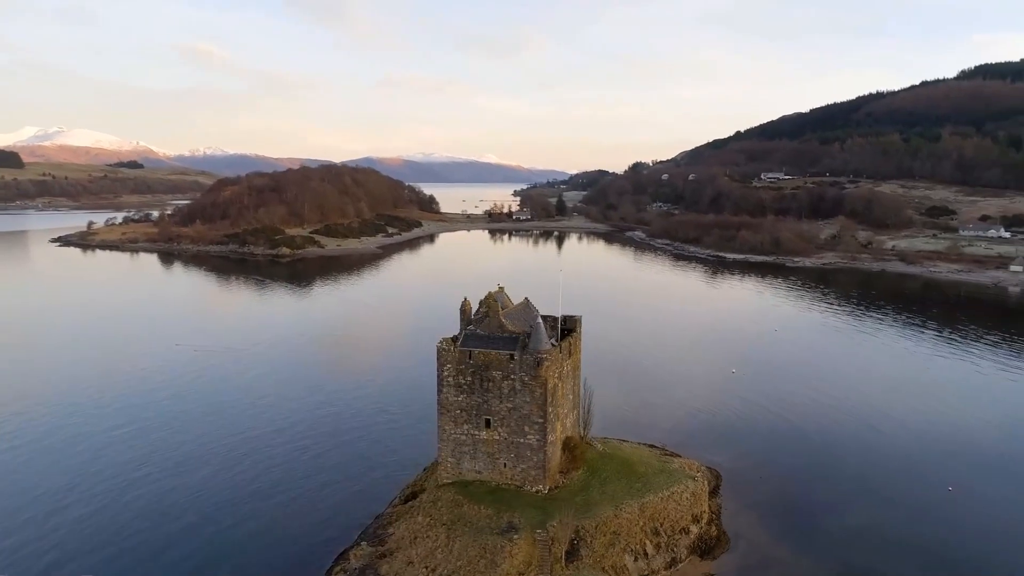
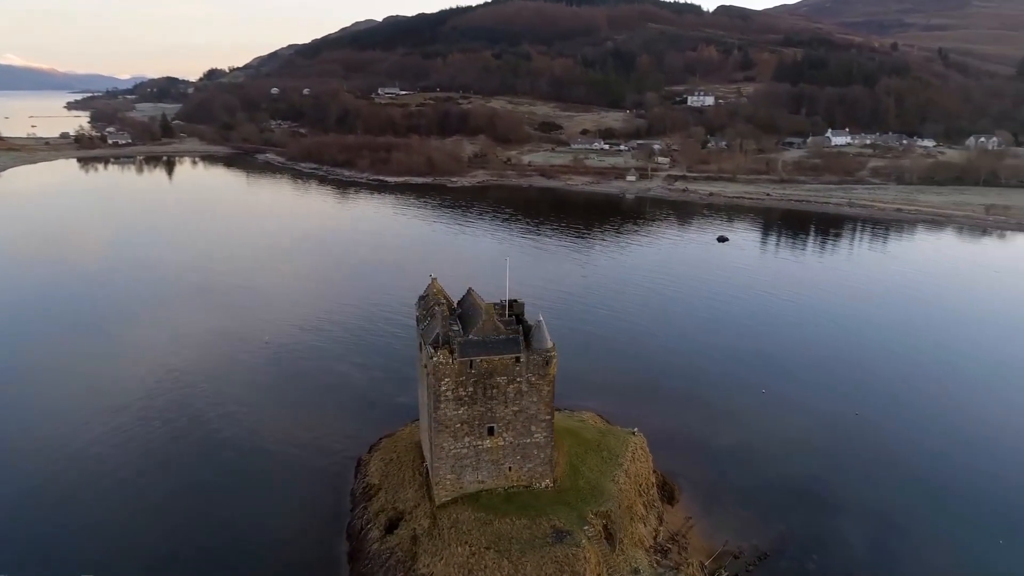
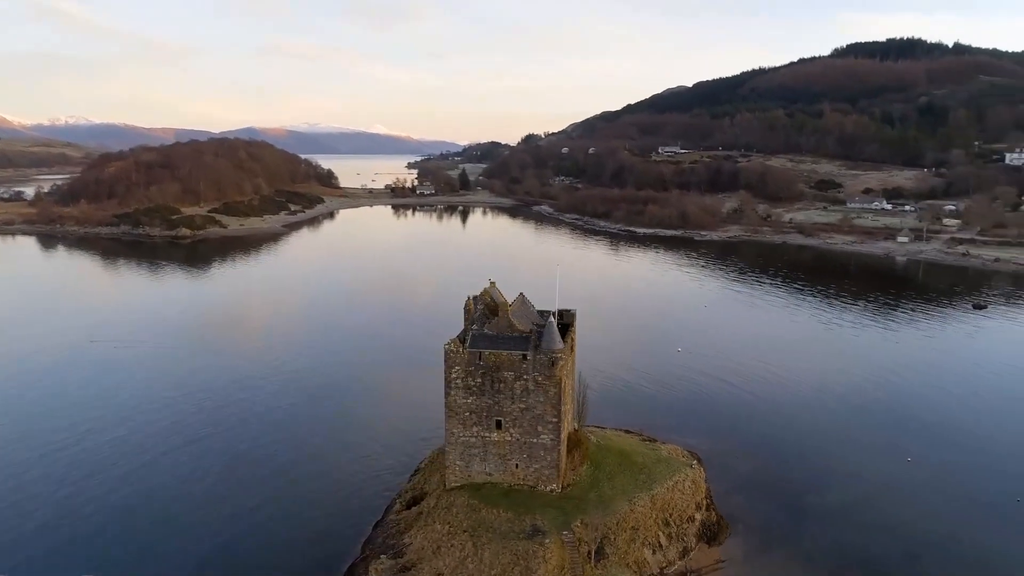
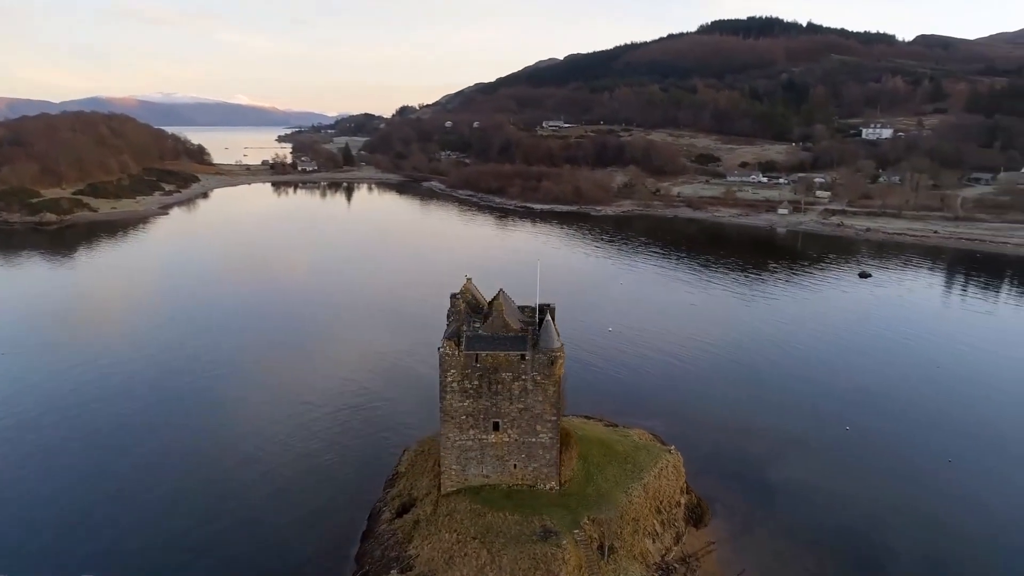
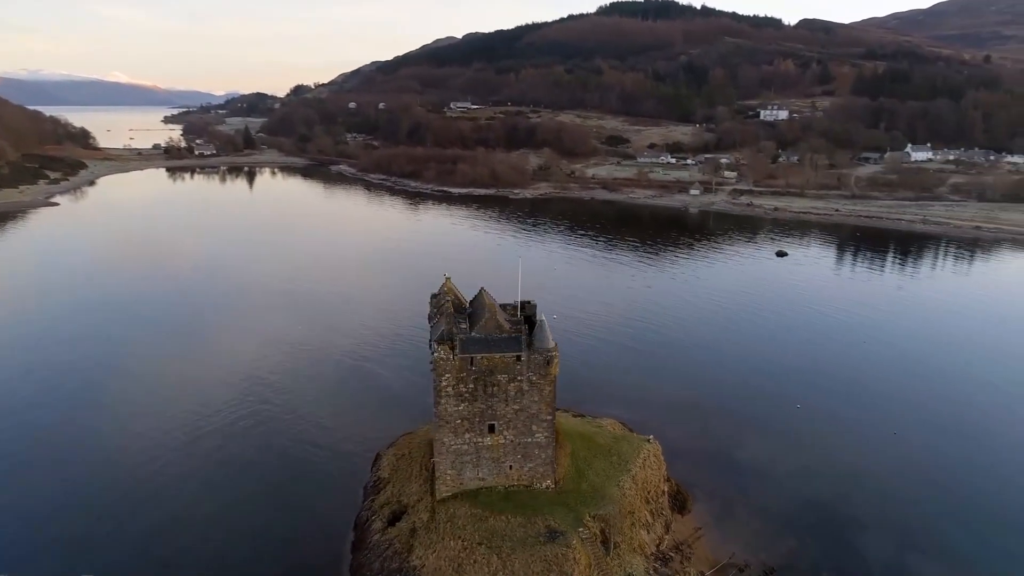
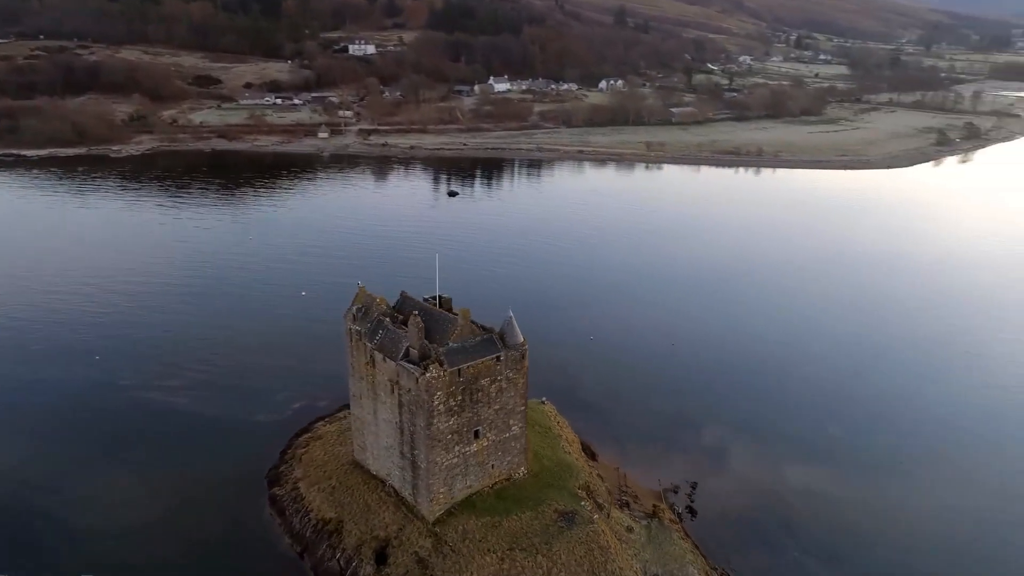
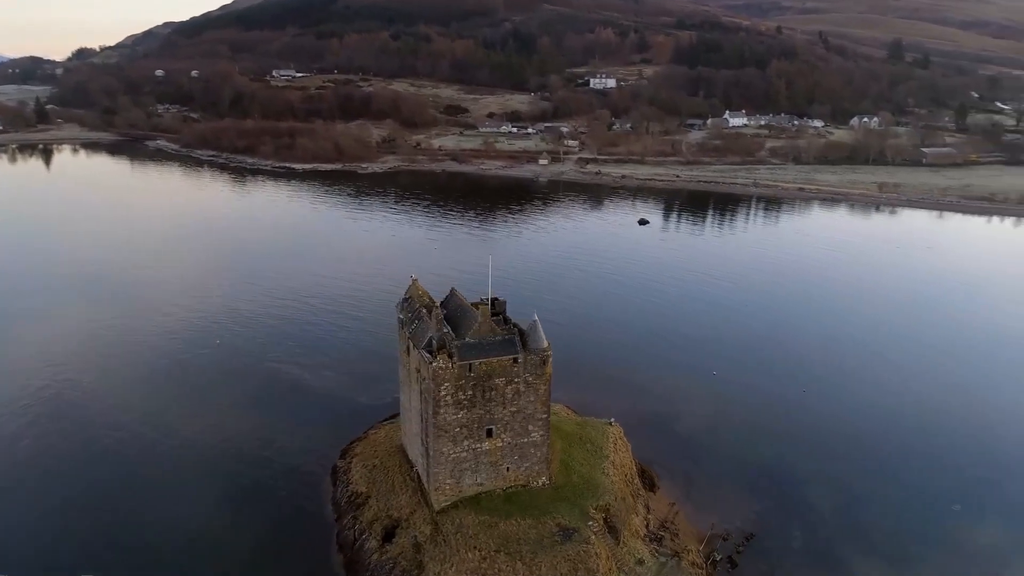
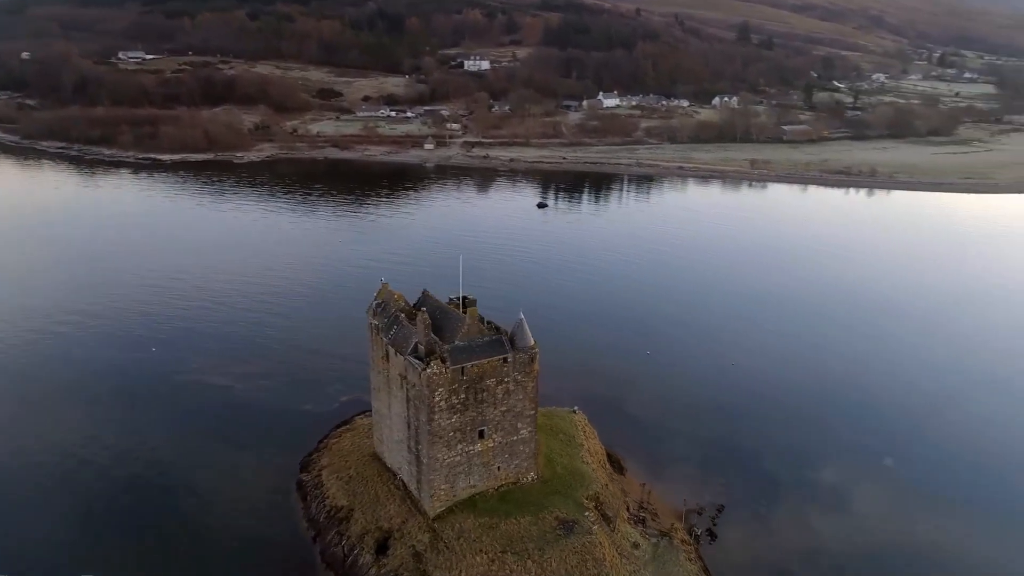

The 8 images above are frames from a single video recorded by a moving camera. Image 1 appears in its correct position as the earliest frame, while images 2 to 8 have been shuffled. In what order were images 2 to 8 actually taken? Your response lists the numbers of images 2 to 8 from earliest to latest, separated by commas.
3, 4, 5, 2, 7, 8, 6
